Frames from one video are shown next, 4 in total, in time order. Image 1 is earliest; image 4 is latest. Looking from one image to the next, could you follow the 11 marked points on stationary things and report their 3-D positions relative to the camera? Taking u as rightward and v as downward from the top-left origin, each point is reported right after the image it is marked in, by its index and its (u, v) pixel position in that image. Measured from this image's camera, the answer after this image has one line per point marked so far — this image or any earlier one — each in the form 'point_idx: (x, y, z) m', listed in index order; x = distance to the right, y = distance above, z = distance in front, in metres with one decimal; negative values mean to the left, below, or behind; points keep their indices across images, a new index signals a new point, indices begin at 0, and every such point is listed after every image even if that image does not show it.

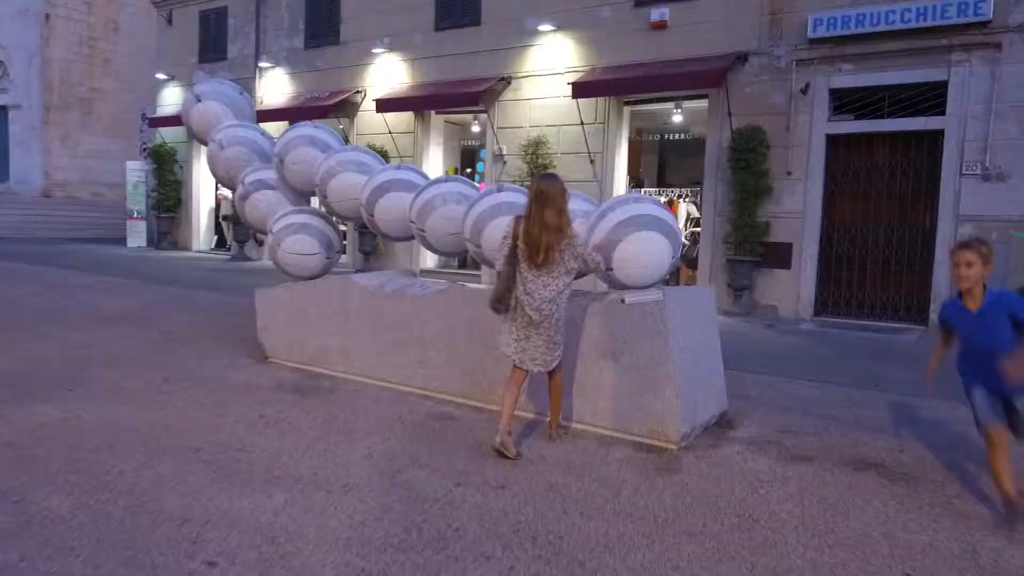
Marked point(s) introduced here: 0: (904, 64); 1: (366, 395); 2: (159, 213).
0: (+5.5, +3.2, +10.8) m
1: (-1.1, -0.8, +5.9) m
2: (-9.2, +2.0, +19.9) m
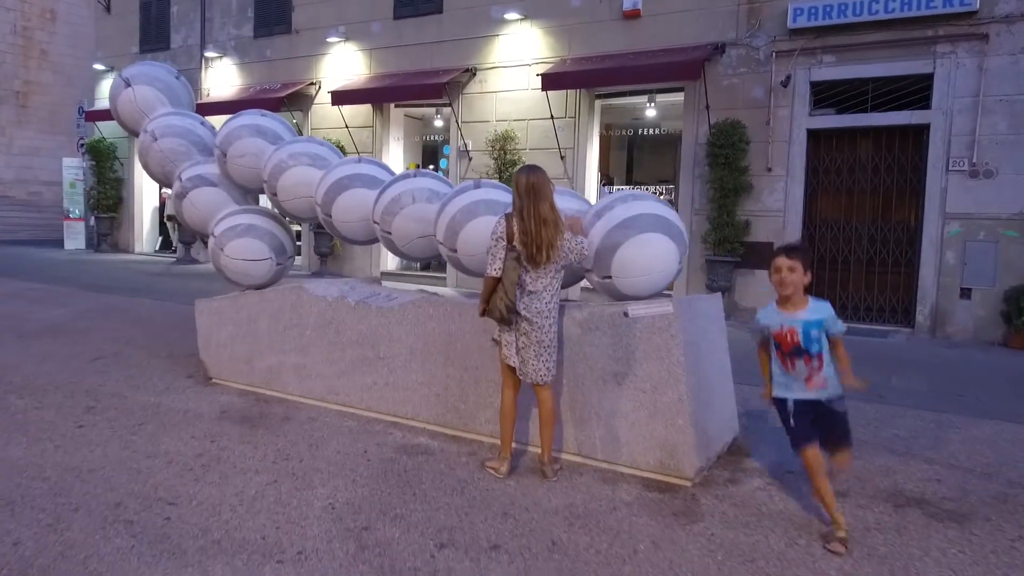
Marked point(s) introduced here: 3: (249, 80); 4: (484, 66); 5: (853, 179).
0: (+5.1, +3.1, +10.4) m
1: (-1.2, -0.9, +5.1) m
2: (-10.1, +1.8, +18.7) m
3: (-5.7, +4.5, +16.5) m
4: (-0.5, +3.9, +13.5) m
5: (+4.9, +1.6, +10.9) m
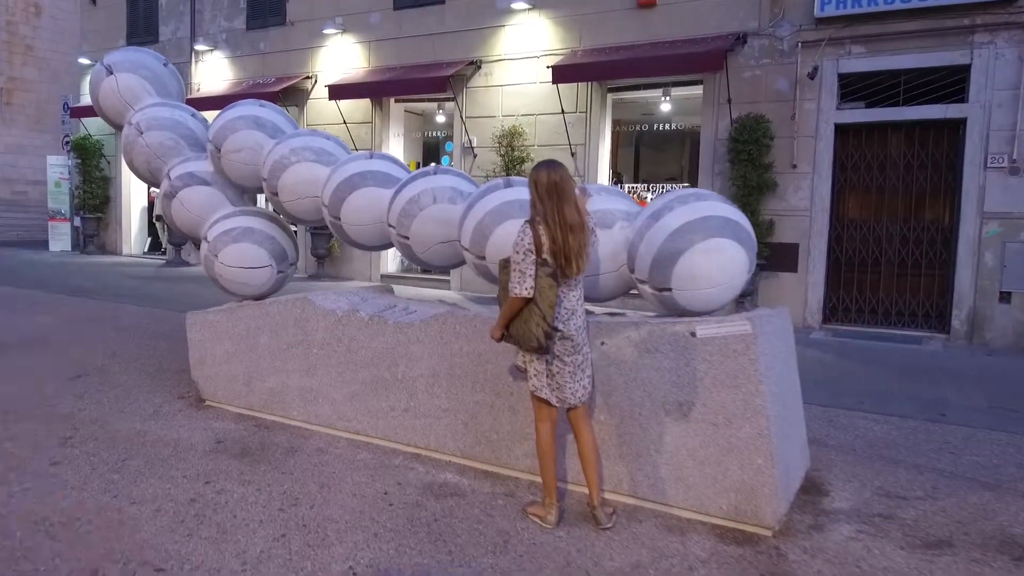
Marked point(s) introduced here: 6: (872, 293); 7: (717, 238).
0: (+5.2, +3.1, +9.8) m
1: (-1.0, -1.0, +4.5) m
2: (-10.1, +1.8, +17.9) m
3: (-5.6, +4.4, +15.8) m
4: (-0.4, +3.9, +12.8) m
5: (+5.0, +1.5, +10.3) m
6: (+4.9, -0.1, +10.4) m
7: (+1.0, +0.3, +3.9) m
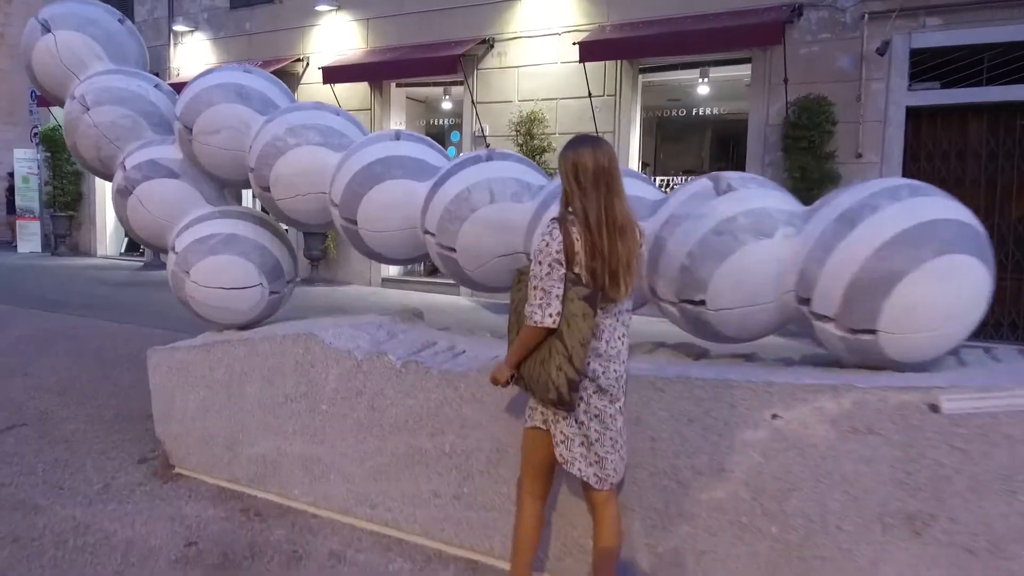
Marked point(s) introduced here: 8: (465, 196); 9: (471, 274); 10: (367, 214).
0: (+5.5, +3.0, +8.5) m
1: (-0.6, -1.1, +3.1) m
2: (-9.9, +1.7, +16.4) m
3: (-5.4, +4.3, +14.3) m
4: (-0.1, +3.8, +11.5) m
5: (+5.3, +1.4, +9.0) m
6: (+5.2, -0.1, +9.2) m
7: (+1.4, +0.1, +2.5) m
8: (-0.2, +0.4, +3.4) m
9: (-0.2, +0.1, +3.5) m
10: (-0.7, +0.4, +3.7) m
